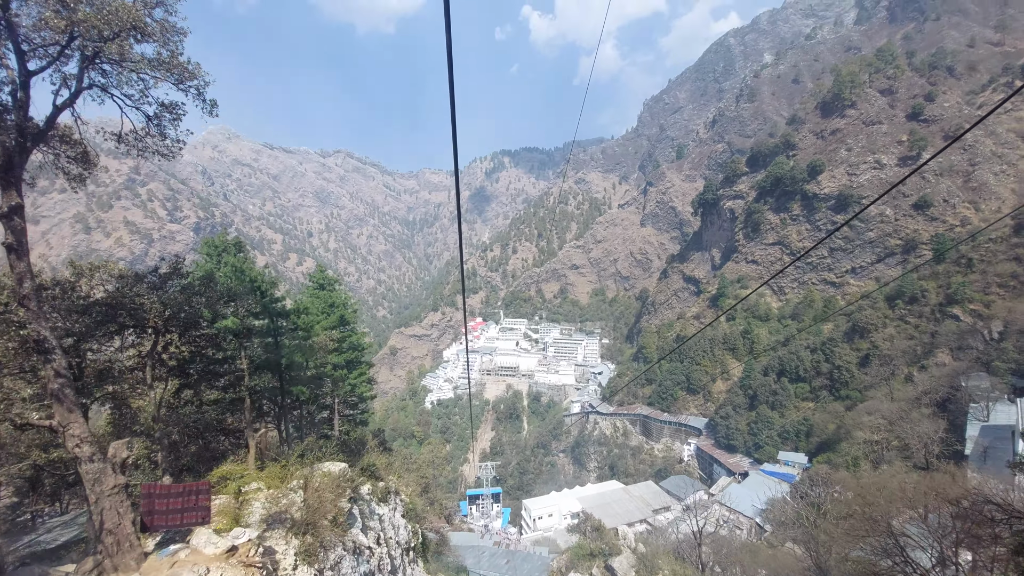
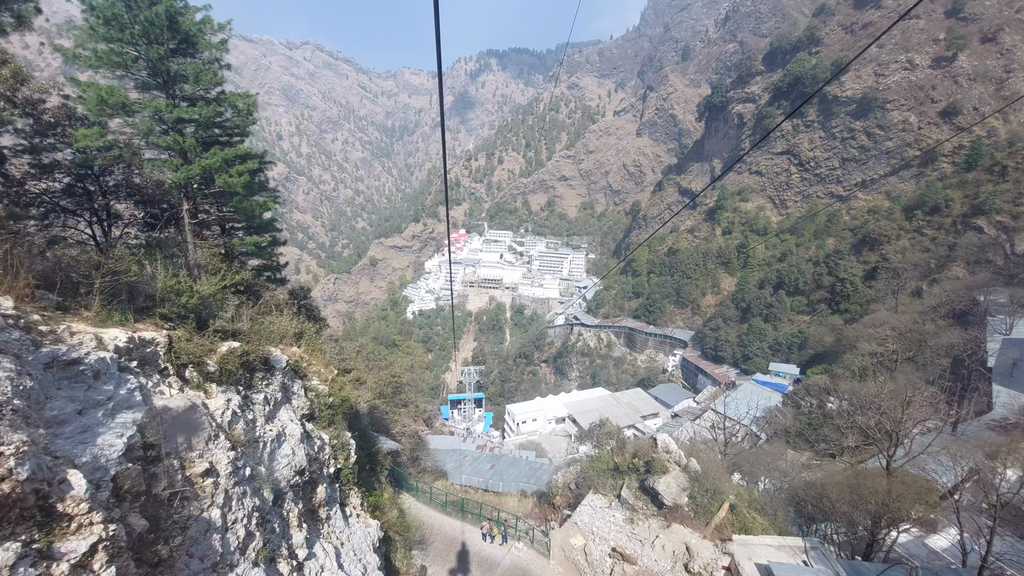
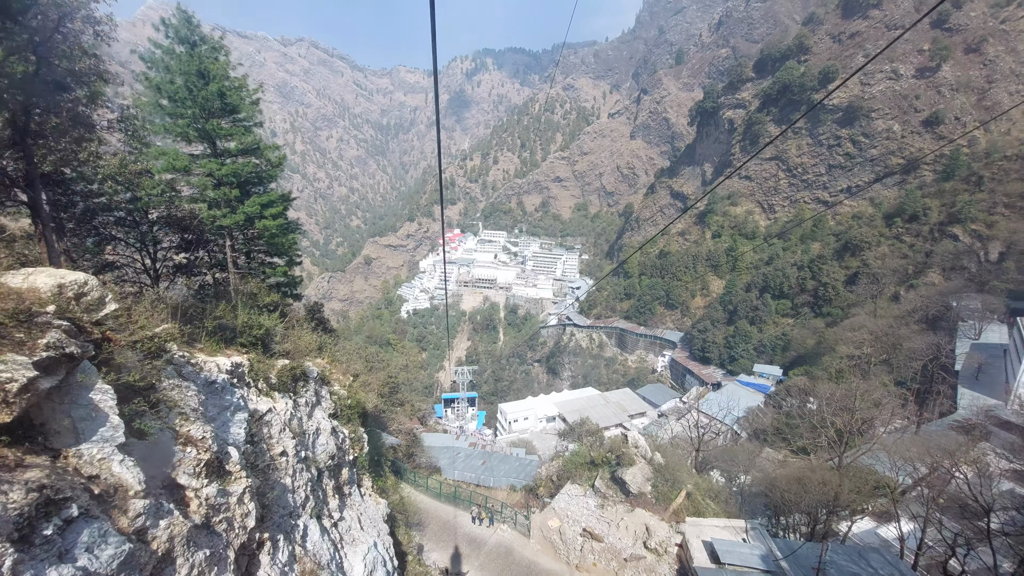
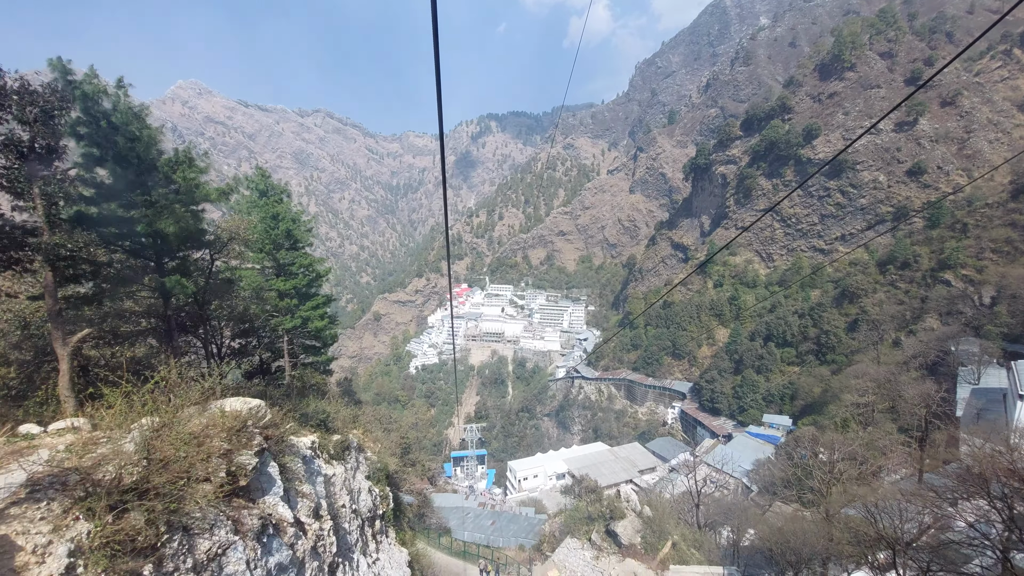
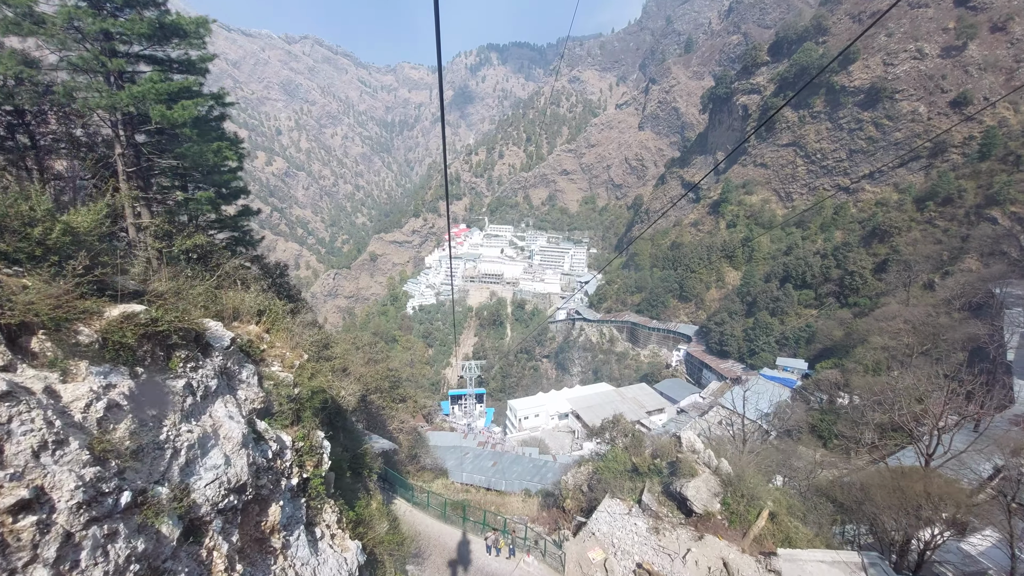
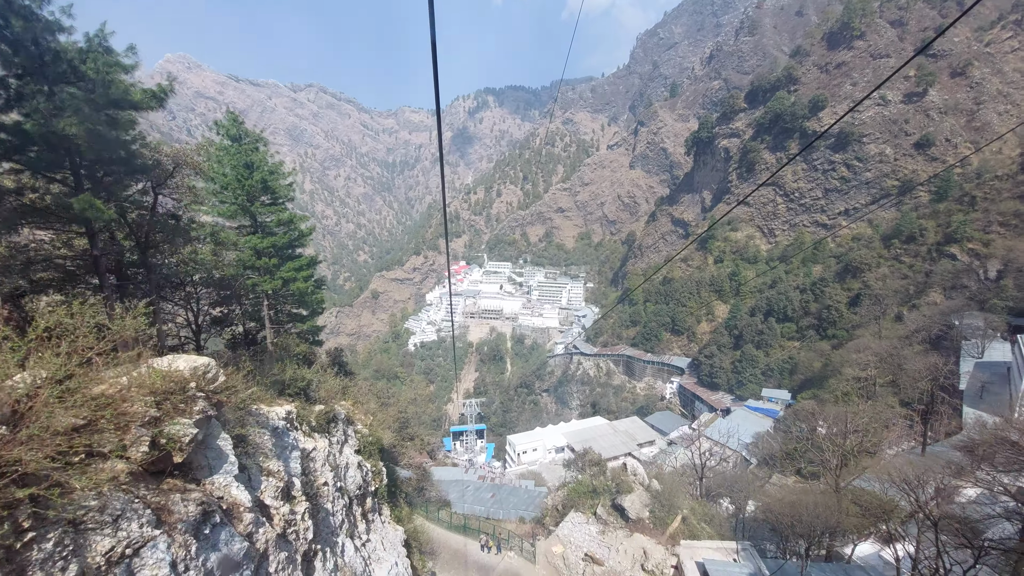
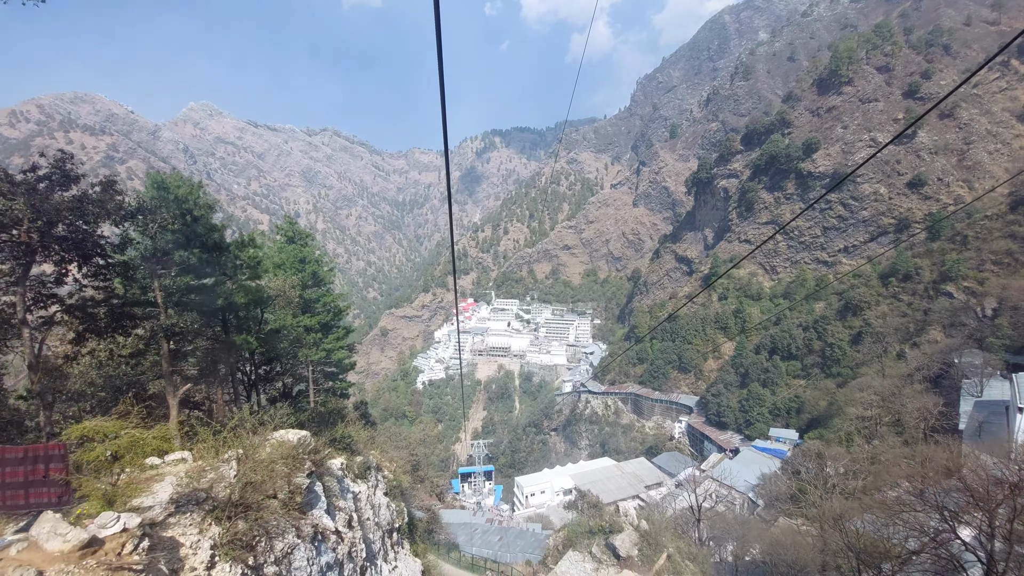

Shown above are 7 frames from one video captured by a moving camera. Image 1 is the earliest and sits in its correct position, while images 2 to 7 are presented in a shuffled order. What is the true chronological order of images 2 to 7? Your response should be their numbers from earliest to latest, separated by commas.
7, 4, 6, 3, 2, 5
